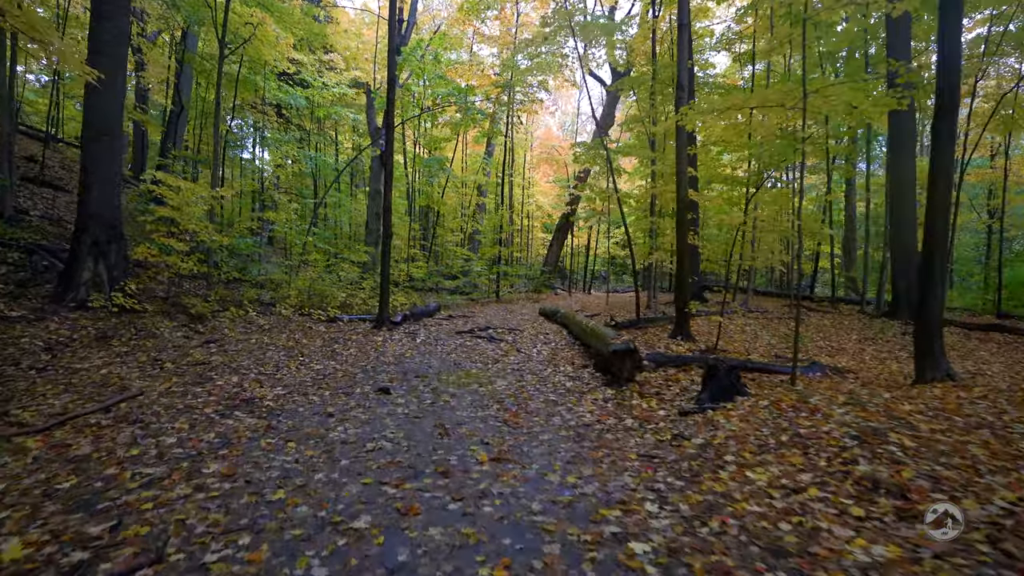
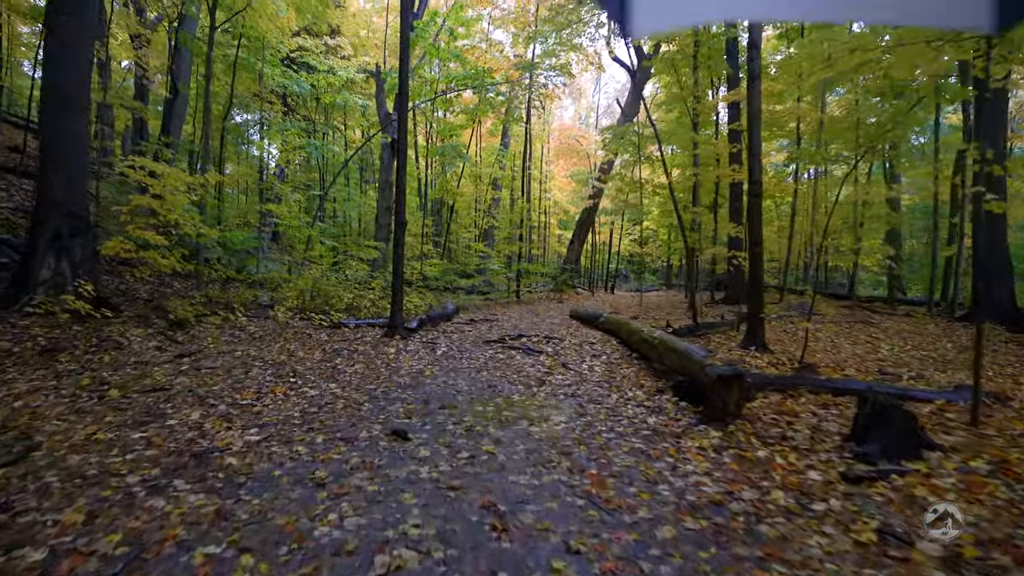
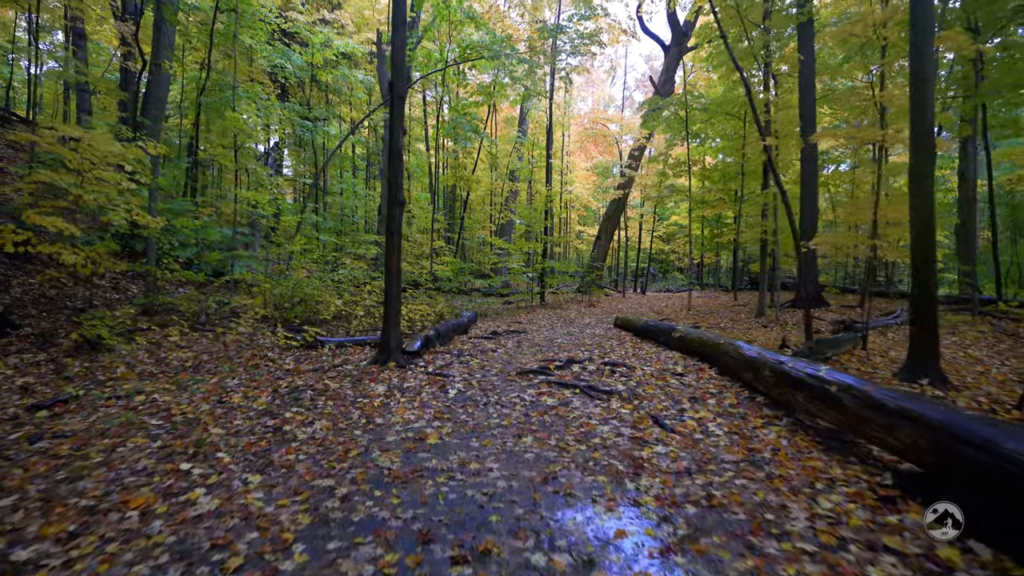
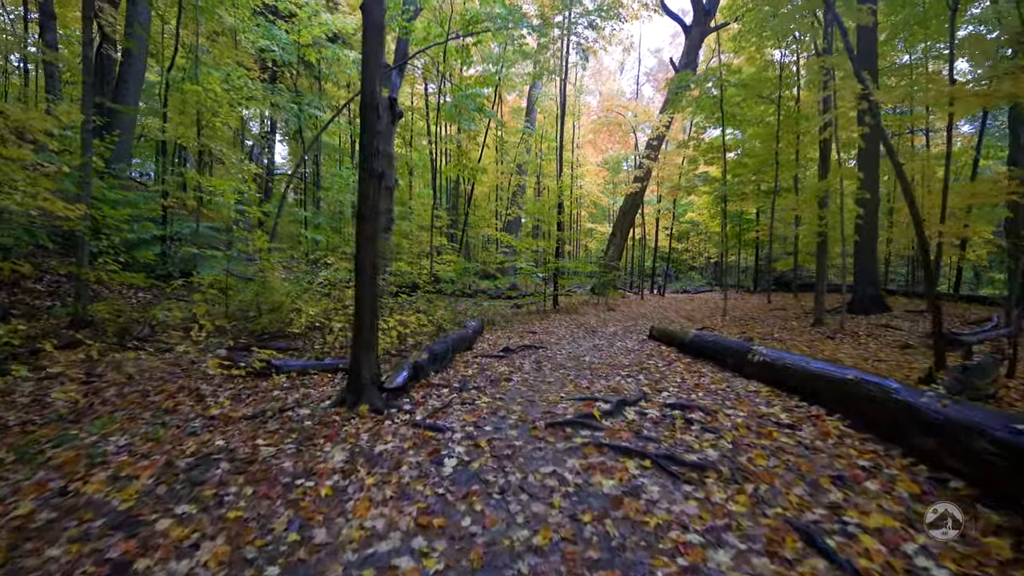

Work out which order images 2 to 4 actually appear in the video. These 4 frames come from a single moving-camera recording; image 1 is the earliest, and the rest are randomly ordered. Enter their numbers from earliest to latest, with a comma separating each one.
2, 3, 4
